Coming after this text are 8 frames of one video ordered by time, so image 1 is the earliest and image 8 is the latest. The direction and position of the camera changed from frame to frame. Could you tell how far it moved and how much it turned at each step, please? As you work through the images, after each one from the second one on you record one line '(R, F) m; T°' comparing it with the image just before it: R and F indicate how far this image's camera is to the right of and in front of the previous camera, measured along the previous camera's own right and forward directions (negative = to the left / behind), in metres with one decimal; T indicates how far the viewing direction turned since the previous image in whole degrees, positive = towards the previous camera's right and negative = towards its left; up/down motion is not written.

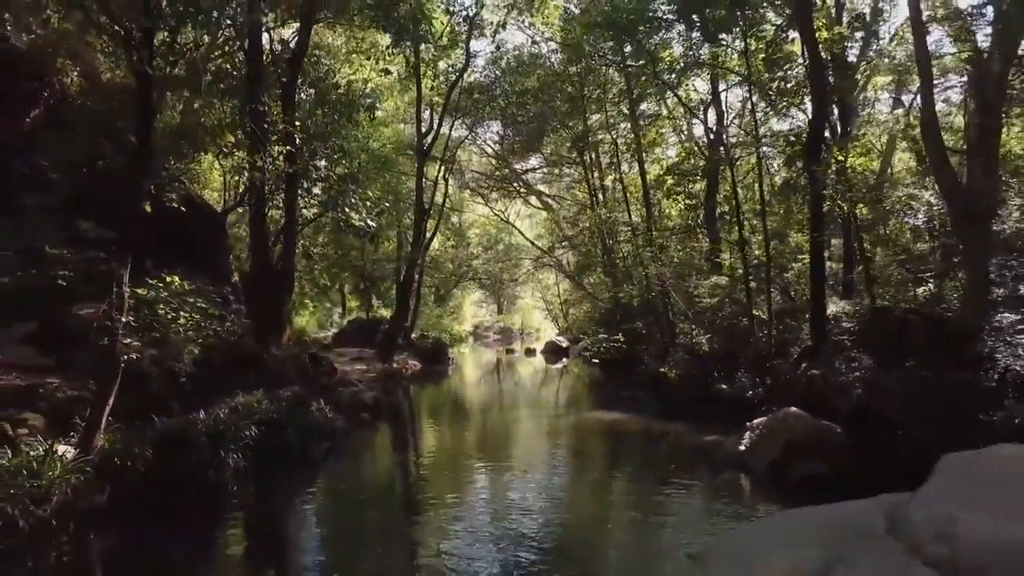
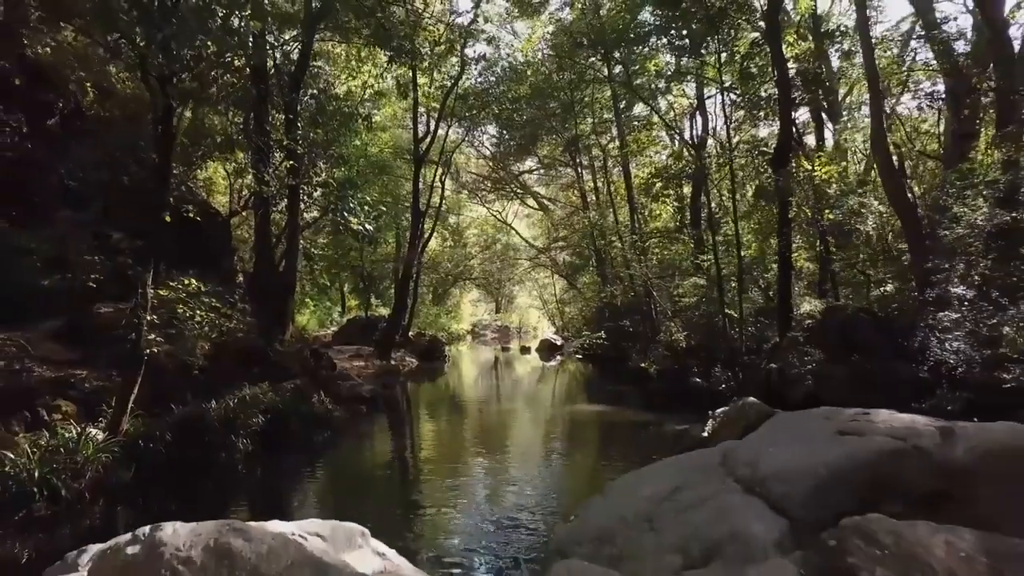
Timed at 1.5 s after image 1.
(+0.2, -0.9) m; 0°
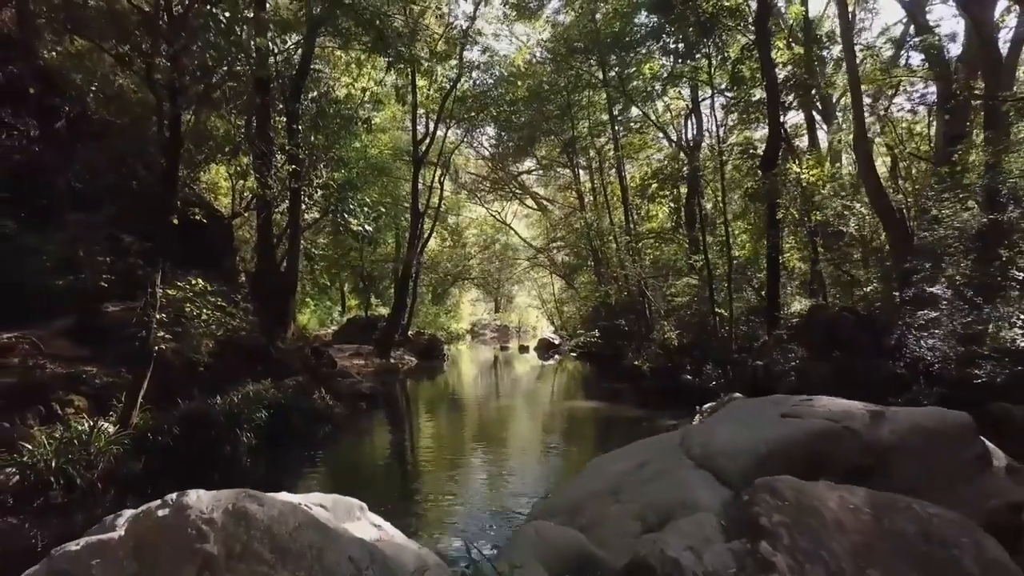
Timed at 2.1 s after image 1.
(+0.1, -0.4) m; 0°
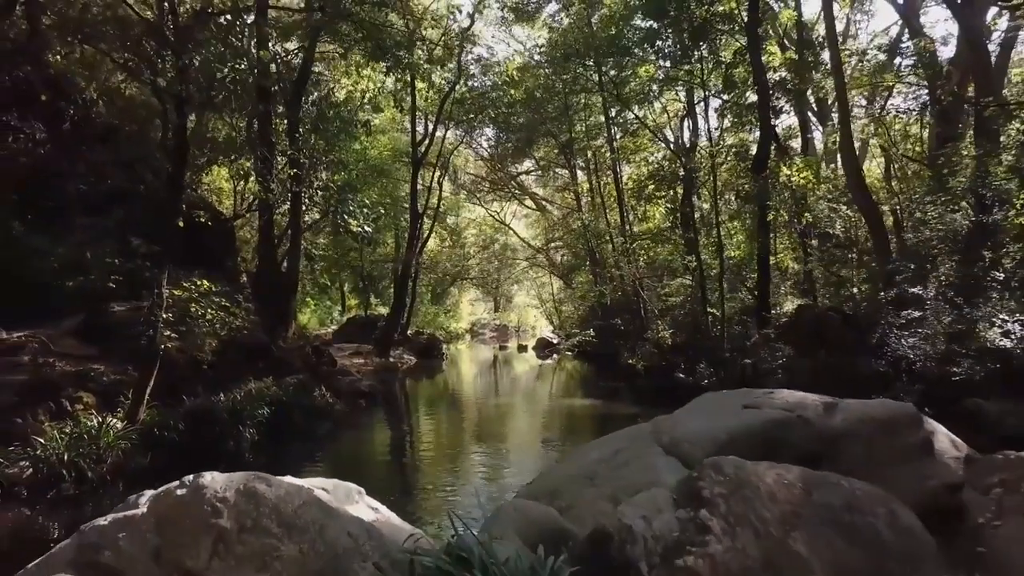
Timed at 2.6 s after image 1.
(+0.1, -0.3) m; 0°
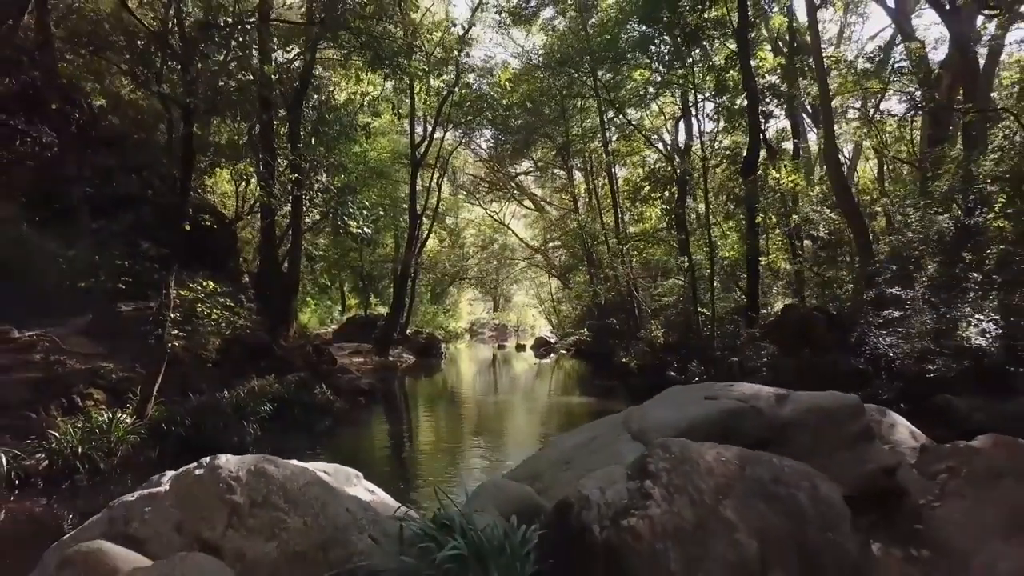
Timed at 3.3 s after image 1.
(+0.1, -0.4) m; 0°
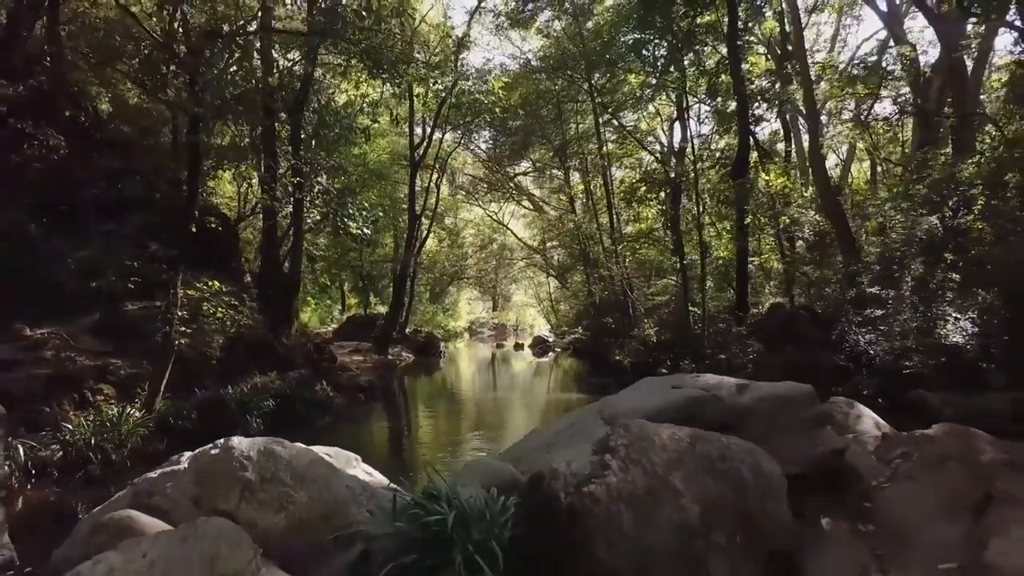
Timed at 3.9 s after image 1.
(+0.1, -0.4) m; 0°
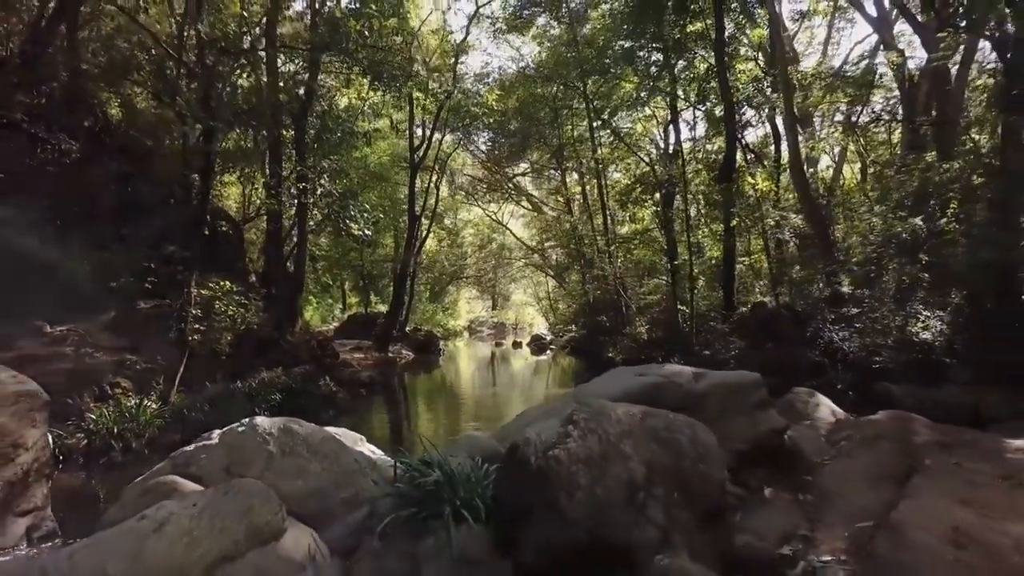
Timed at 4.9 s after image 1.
(+0.1, -0.6) m; 0°
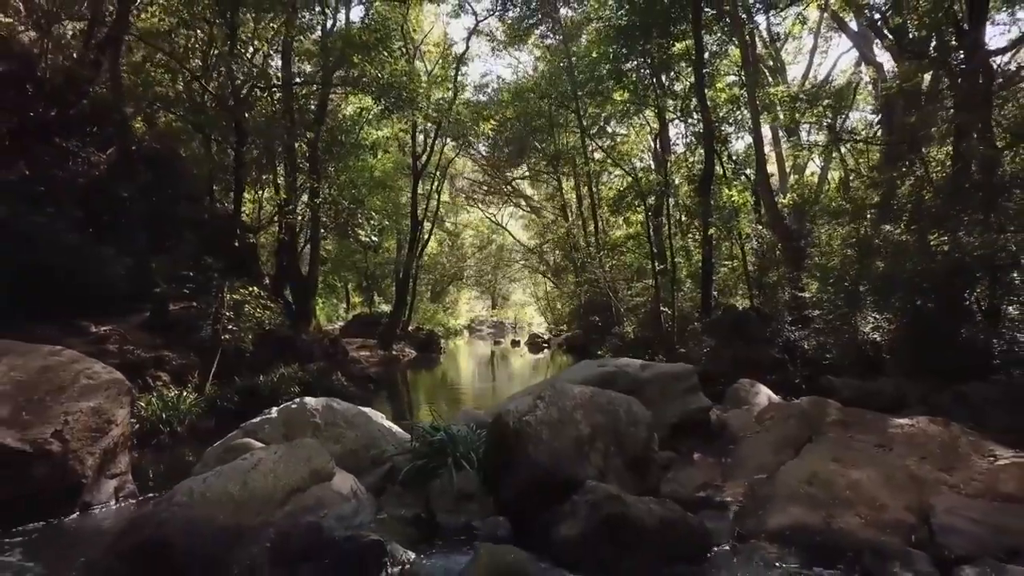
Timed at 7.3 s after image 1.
(+0.1, -1.4) m; 0°
